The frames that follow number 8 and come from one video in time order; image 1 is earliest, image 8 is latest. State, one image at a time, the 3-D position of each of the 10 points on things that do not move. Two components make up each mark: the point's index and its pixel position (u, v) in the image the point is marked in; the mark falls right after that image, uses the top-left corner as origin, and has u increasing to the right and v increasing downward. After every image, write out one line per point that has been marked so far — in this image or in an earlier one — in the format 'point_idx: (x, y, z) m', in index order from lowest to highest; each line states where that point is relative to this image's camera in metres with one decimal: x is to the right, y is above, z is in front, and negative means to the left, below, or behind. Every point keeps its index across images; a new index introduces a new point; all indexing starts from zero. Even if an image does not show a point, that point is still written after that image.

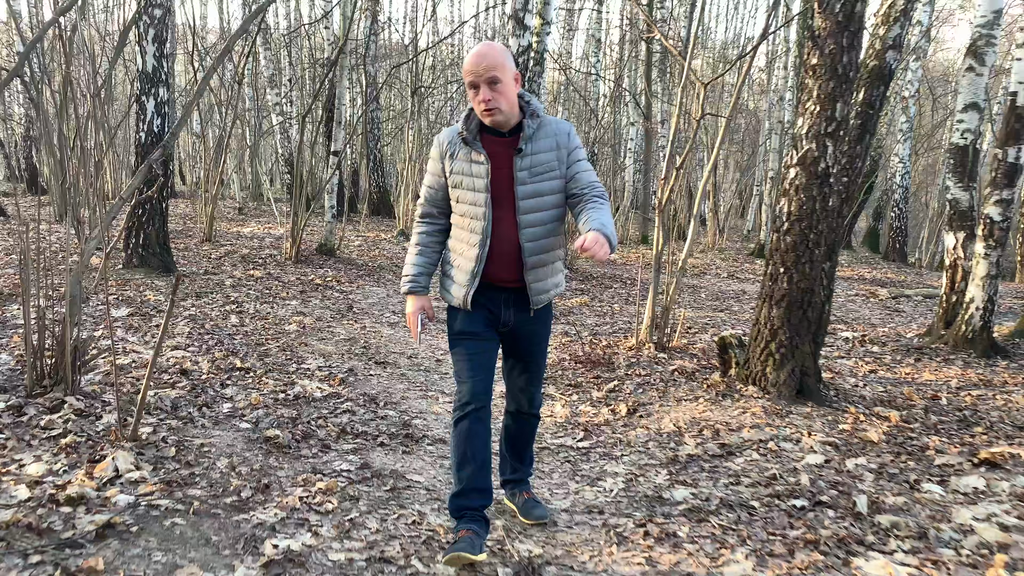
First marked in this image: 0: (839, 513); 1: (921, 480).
0: (+1.2, -0.8, +2.9) m
1: (+1.7, -0.8, +3.4) m
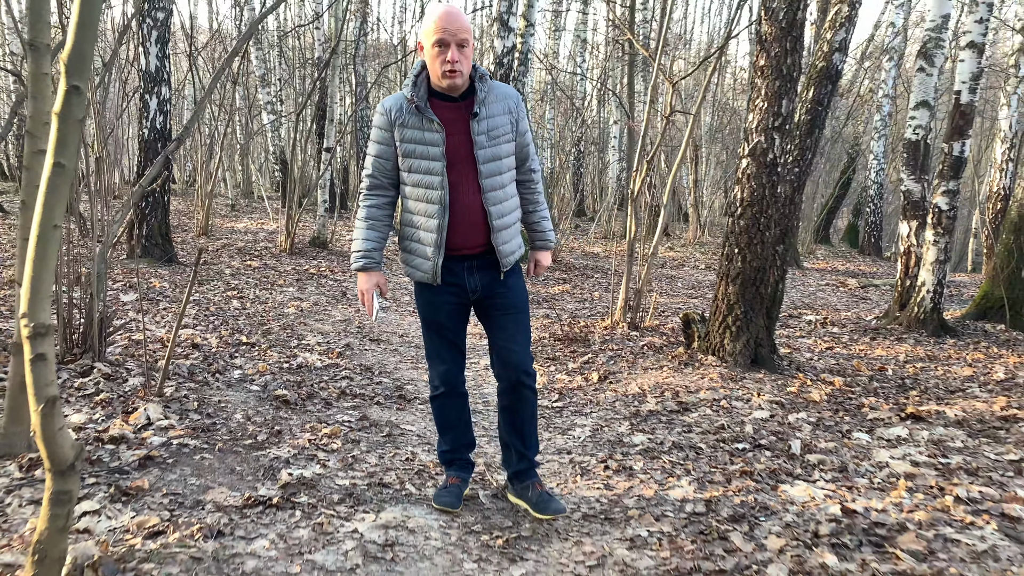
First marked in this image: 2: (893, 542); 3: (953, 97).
0: (+1.1, -0.7, +3.4) m
1: (+1.6, -0.7, +3.8) m
2: (+1.2, -0.8, +2.6) m
3: (+3.5, +1.5, +6.5) m
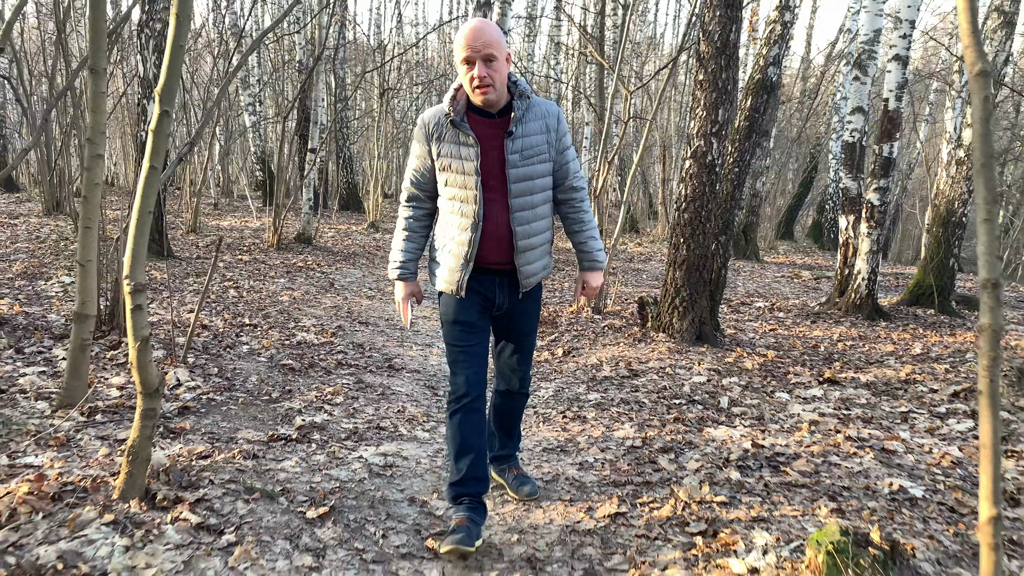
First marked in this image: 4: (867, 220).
0: (+1.0, -0.6, +4.1) m
1: (+1.5, -0.6, +4.5) m
2: (+1.1, -0.7, +3.2) m
3: (+3.3, +1.6, +7.3) m
4: (+3.2, +0.6, +7.4) m
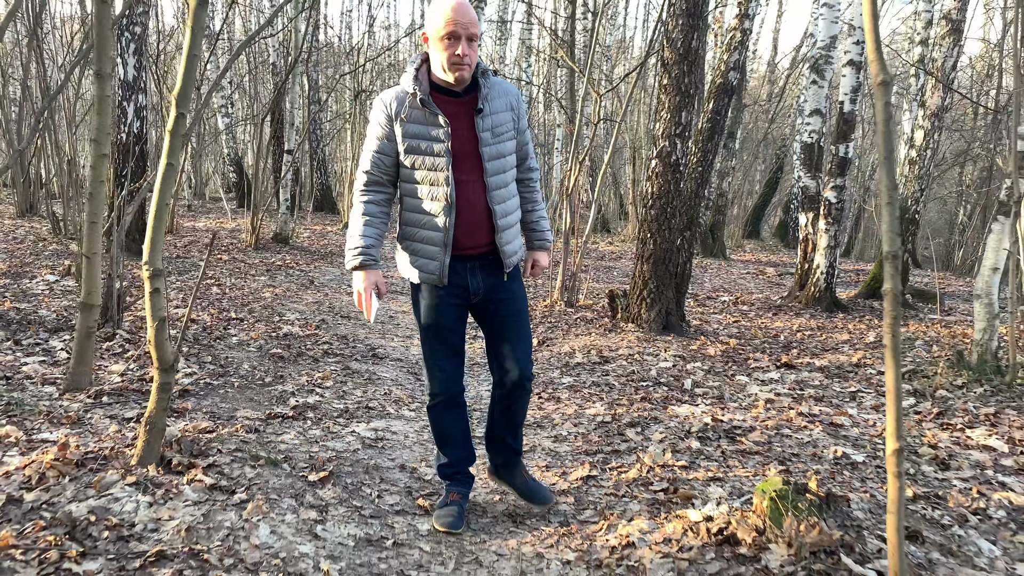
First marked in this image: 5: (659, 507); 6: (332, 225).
0: (+0.9, -0.5, +4.4) m
1: (+1.3, -0.5, +4.9) m
2: (+1.0, -0.6, +3.5) m
3: (+3.1, +1.7, +7.7) m
4: (+3.0, +0.7, +7.8) m
5: (+0.5, -0.7, +2.7) m
6: (-3.4, +1.2, +15.4) m
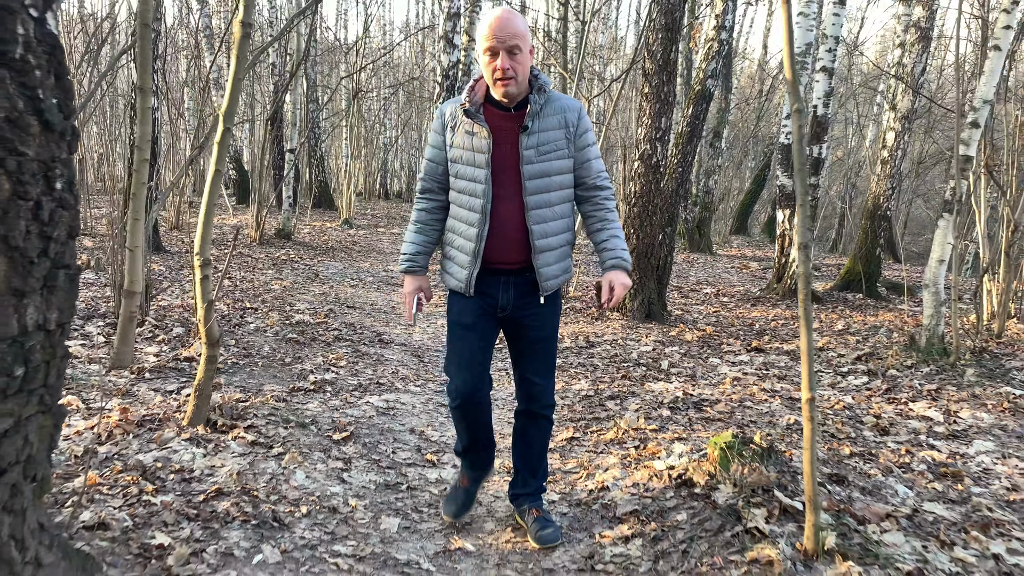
0: (+0.8, -0.5, +4.9) m
1: (+1.3, -0.4, +5.3) m
2: (+1.0, -0.6, +4.0) m
3: (+3.0, +1.8, +8.2) m
4: (+2.9, +0.8, +8.3) m
5: (+0.5, -0.7, +3.1) m
6: (-3.5, +1.3, +15.8) m
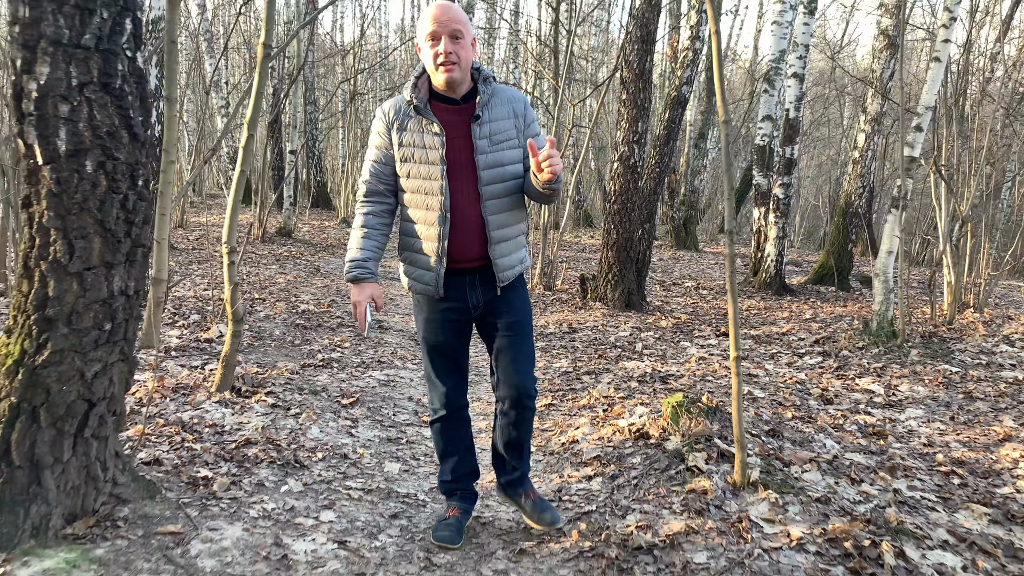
0: (+0.7, -0.4, +5.4) m
1: (+1.2, -0.4, +5.8) m
2: (+0.9, -0.5, +4.5) m
3: (+2.9, +1.8, +8.7) m
4: (+2.8, +0.8, +8.8) m
5: (+0.4, -0.6, +3.6) m
6: (-3.6, +1.3, +16.3) m
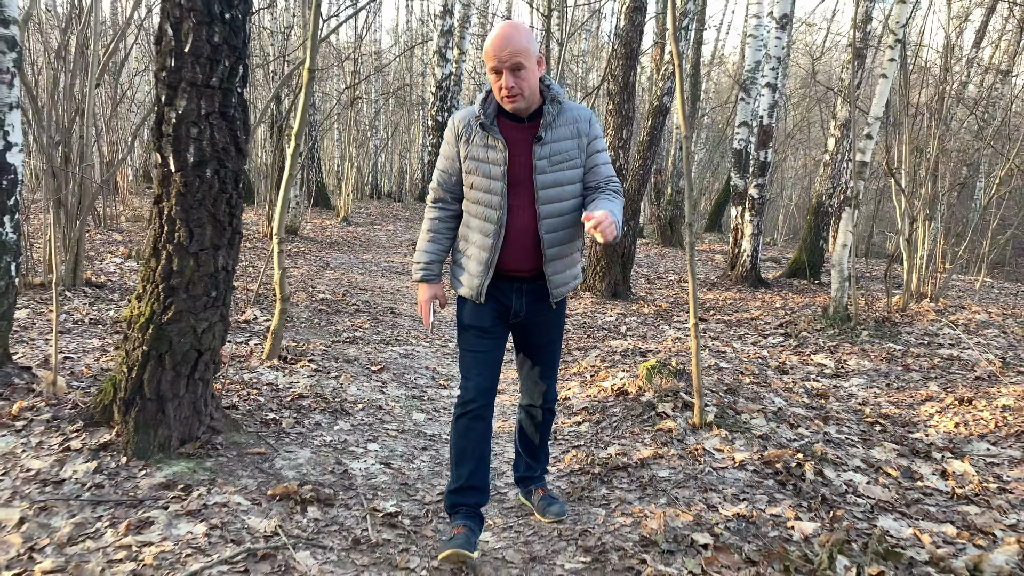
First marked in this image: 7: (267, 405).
0: (+0.7, -0.3, +6.1) m
1: (+1.2, -0.3, +6.6) m
2: (+0.9, -0.4, +5.2) m
3: (+2.8, +1.9, +9.4) m
4: (+2.8, +0.9, +9.6) m
5: (+0.4, -0.5, +4.4) m
6: (-3.7, +1.4, +17.0) m
7: (-1.1, -0.5, +3.6) m
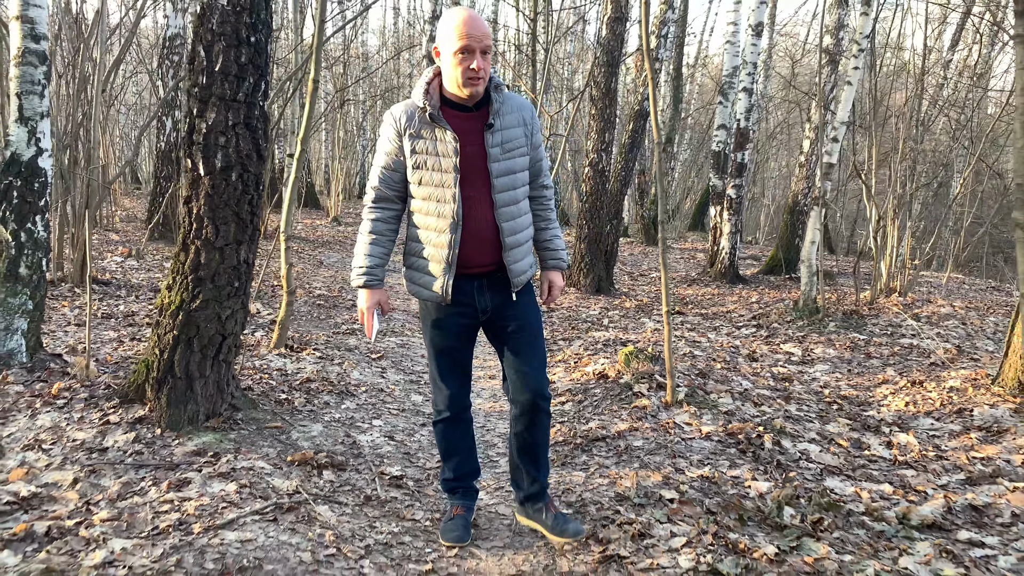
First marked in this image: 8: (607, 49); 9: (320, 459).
0: (+0.6, -0.3, +6.5) m
1: (+1.1, -0.2, +6.9) m
2: (+0.8, -0.4, +5.6) m
3: (+2.7, +2.0, +9.8) m
4: (+2.6, +1.0, +10.0) m
5: (+0.3, -0.5, +4.7) m
6: (-4.0, +1.4, +17.3) m
7: (-1.1, -0.5, +3.9) m
8: (+0.8, +2.1, +7.3) m
9: (-0.7, -0.6, +3.1) m
